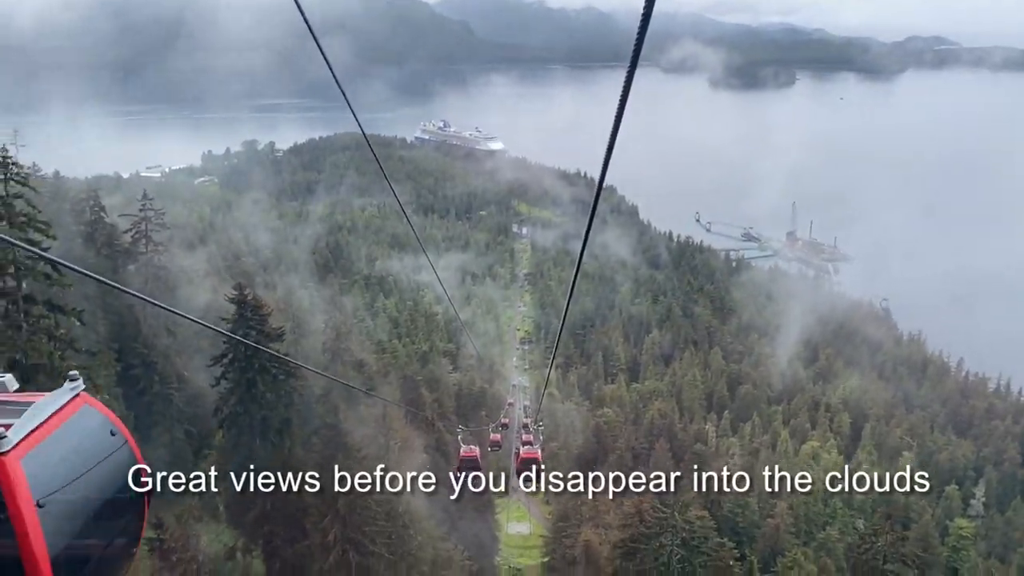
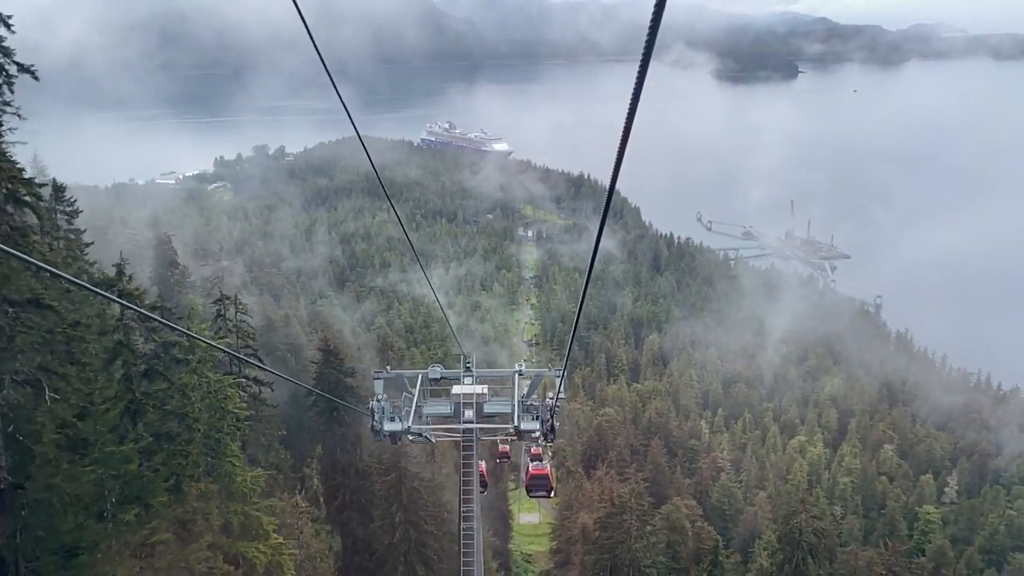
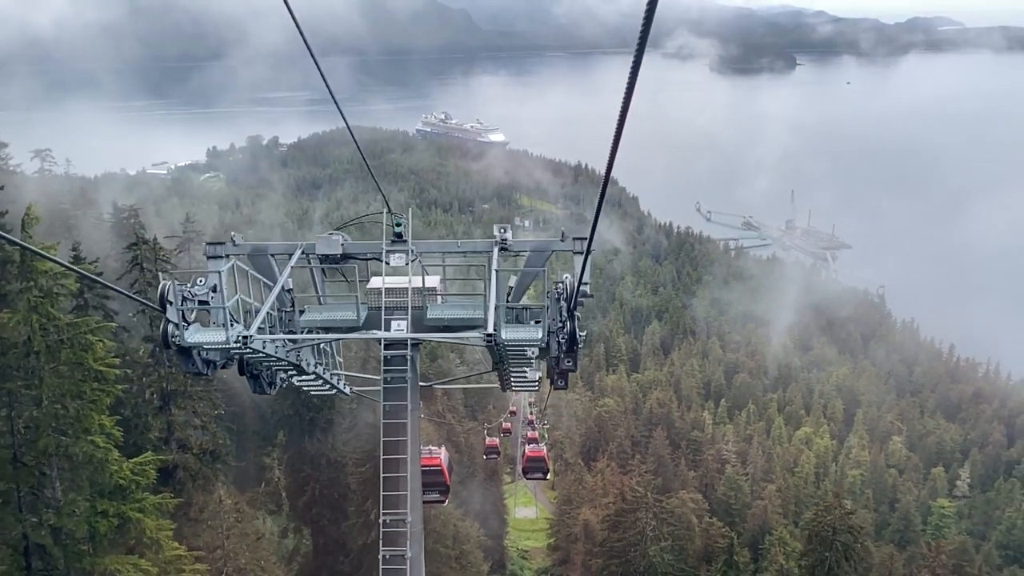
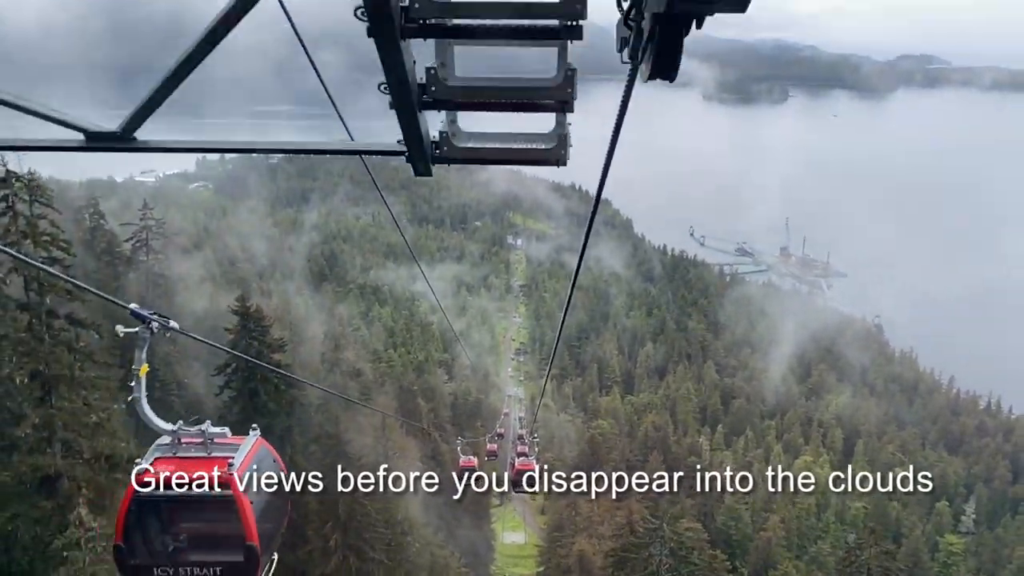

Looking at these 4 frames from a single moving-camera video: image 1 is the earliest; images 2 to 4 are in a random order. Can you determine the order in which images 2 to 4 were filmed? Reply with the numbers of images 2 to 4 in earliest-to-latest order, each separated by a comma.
4, 3, 2
